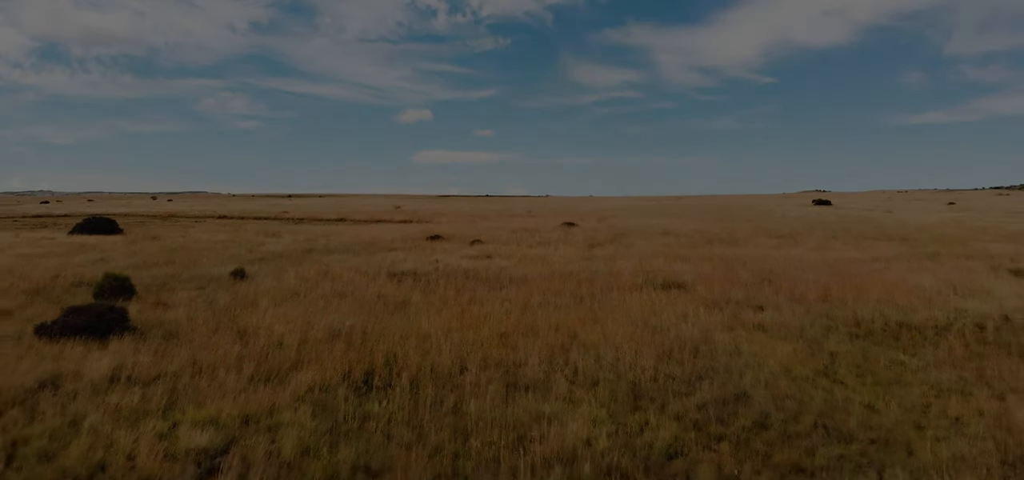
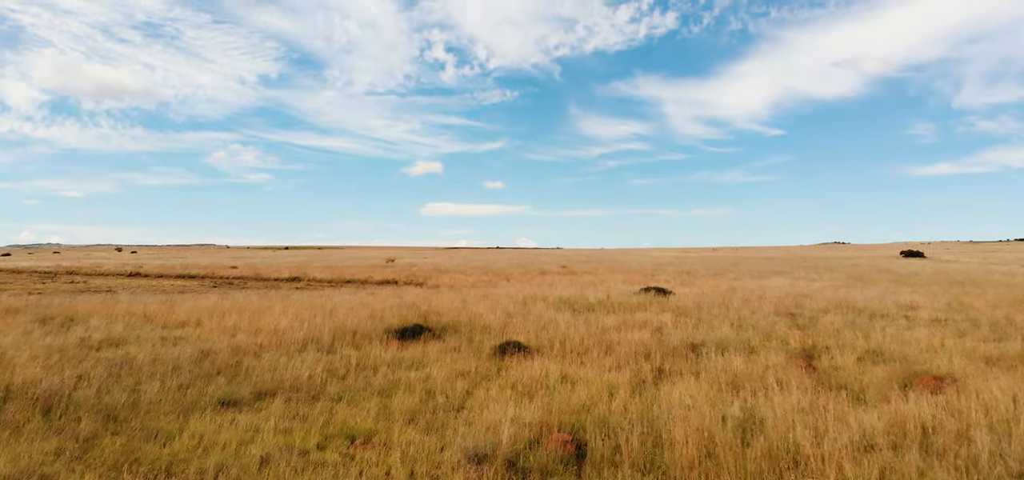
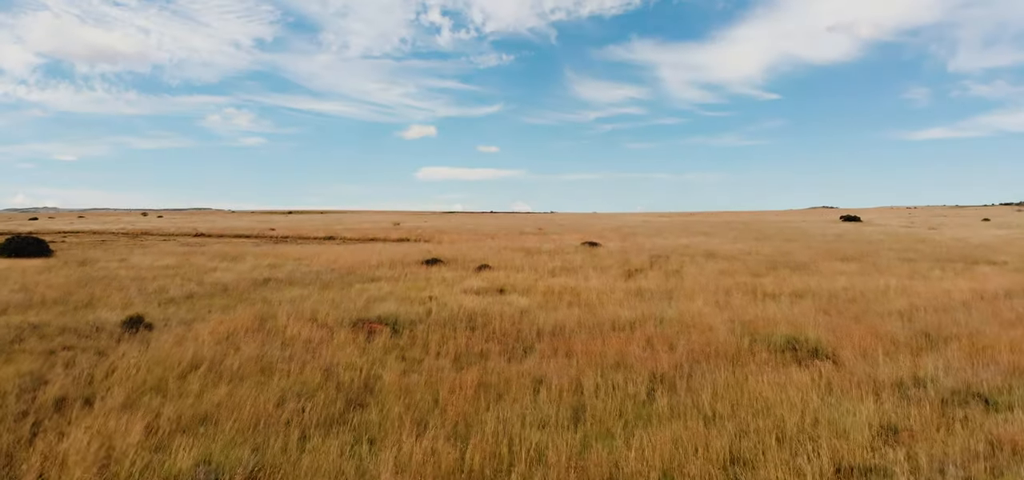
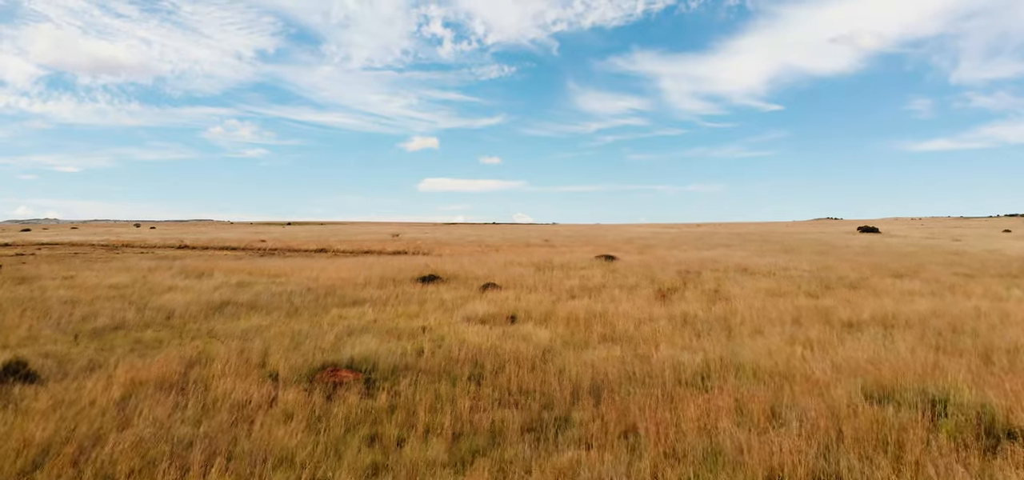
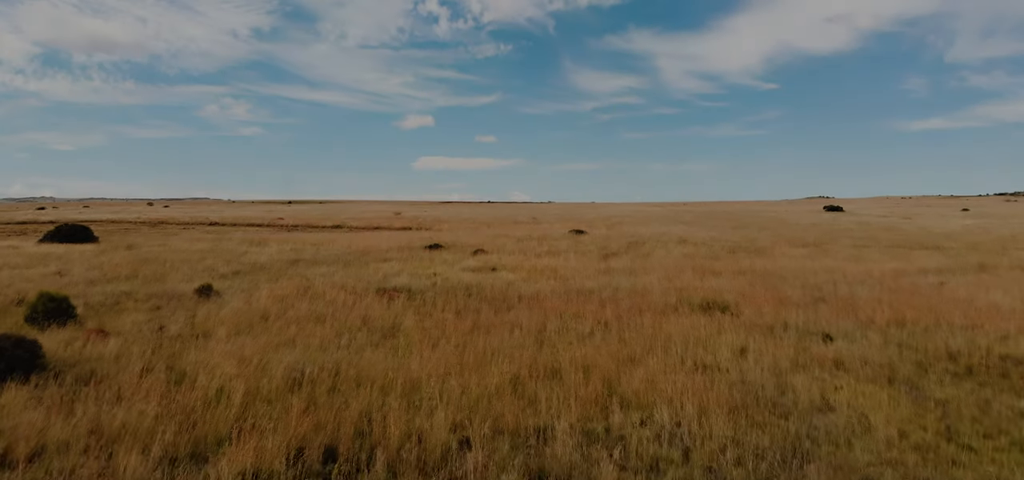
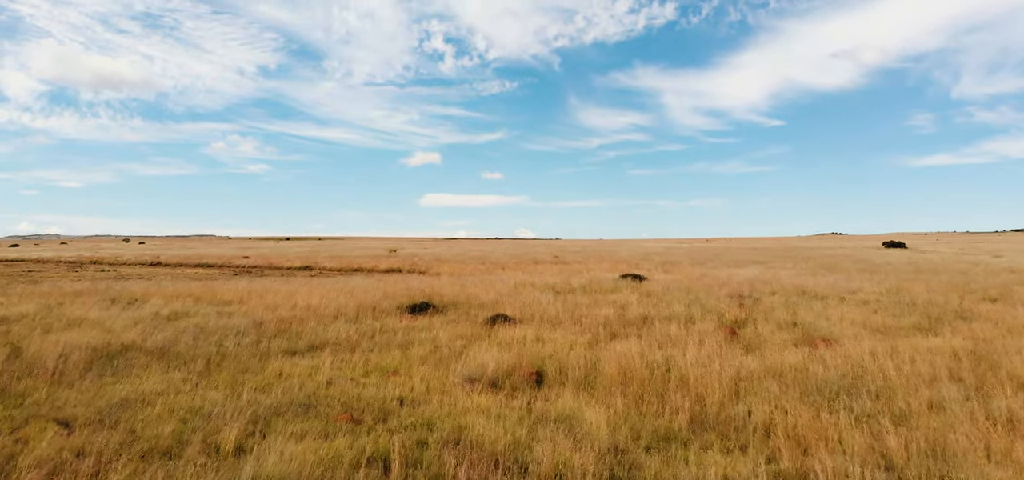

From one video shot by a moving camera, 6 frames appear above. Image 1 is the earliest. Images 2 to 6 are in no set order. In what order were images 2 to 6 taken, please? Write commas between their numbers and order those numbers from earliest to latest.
5, 3, 4, 6, 2
